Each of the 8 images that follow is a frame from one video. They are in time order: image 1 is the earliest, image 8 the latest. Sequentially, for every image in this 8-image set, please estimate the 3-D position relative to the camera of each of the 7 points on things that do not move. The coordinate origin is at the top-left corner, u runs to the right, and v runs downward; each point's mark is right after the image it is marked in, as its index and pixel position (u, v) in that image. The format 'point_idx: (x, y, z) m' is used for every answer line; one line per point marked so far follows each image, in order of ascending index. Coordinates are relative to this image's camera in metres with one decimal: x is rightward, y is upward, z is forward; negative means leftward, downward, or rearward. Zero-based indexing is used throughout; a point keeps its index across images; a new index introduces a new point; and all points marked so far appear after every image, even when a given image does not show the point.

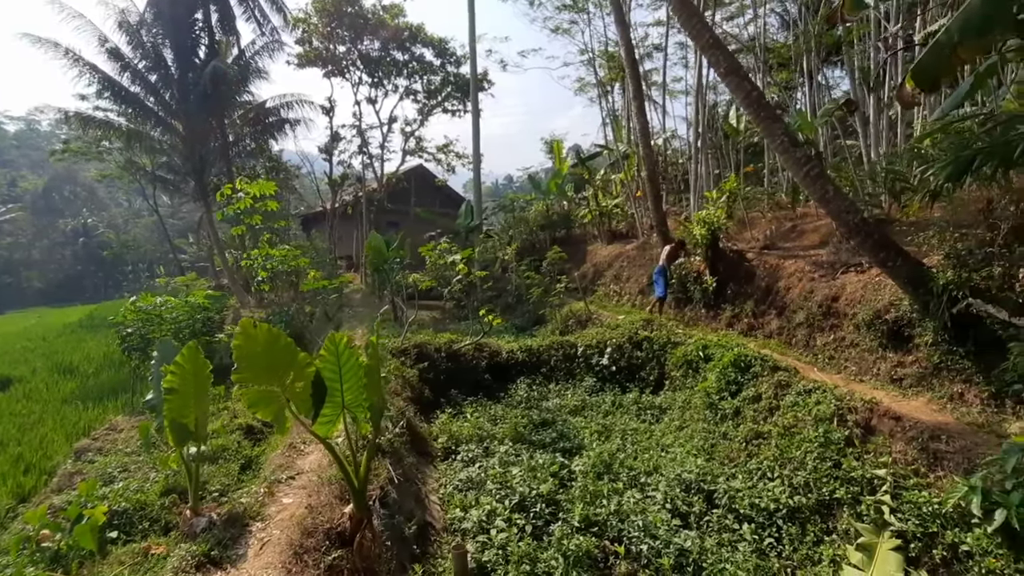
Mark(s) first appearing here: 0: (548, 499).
0: (+0.3, -2.1, +5.1) m
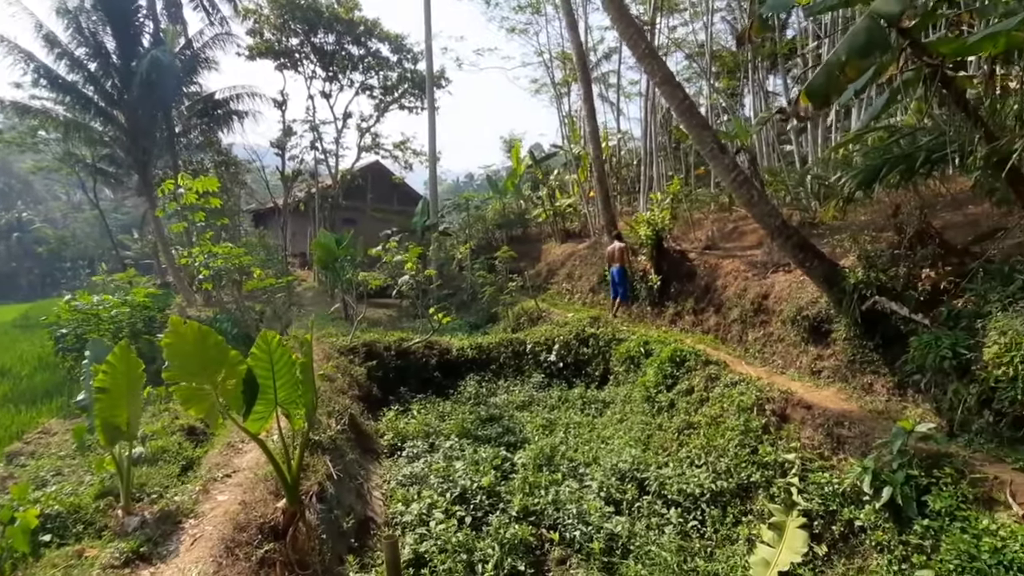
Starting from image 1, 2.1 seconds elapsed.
0: (-0.2, -2.1, +5.3) m
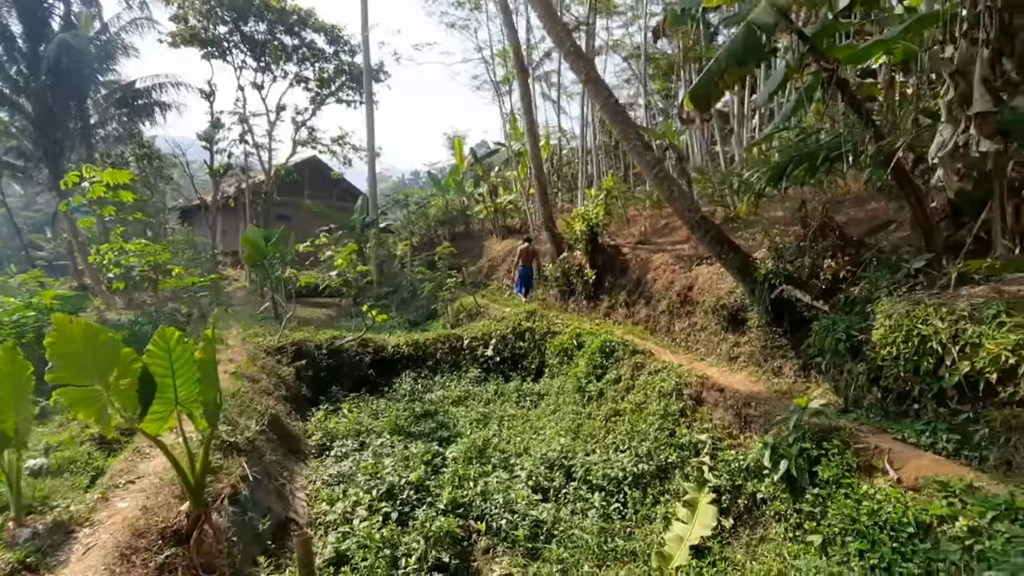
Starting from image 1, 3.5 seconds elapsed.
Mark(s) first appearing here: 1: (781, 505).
0: (-1.0, -2.0, +5.2) m
1: (+2.0, -1.6, +3.9) m
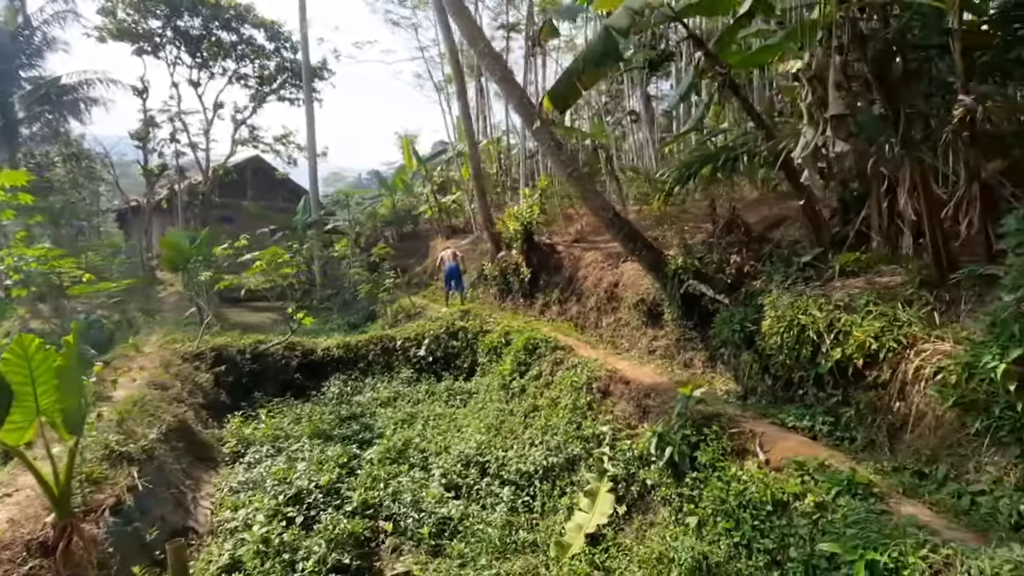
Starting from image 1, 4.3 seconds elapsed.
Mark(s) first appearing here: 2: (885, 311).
0: (-1.9, -2.0, +5.2) m
1: (+1.2, -1.6, +4.0) m
2: (+3.1, -0.2, +4.4) m
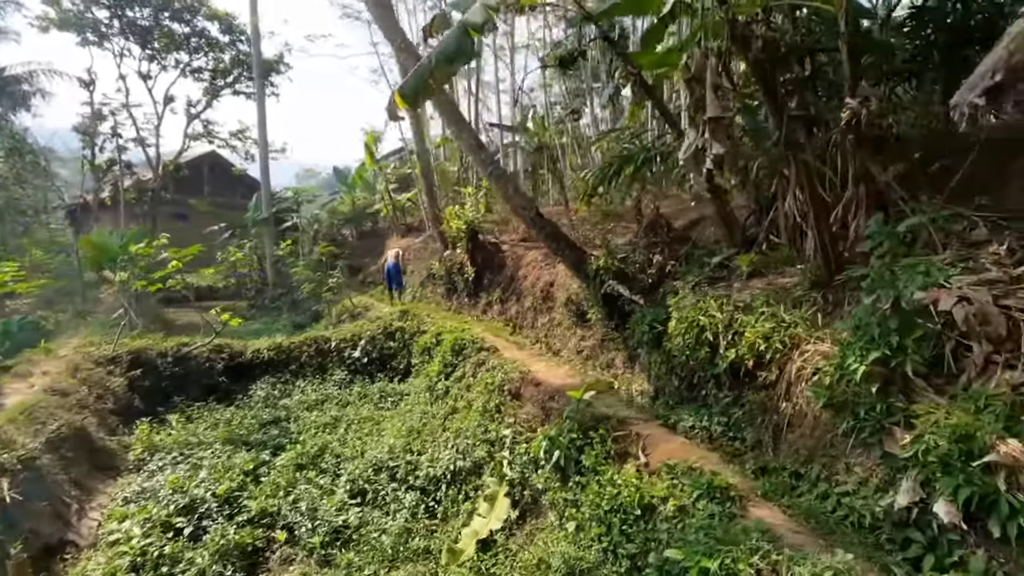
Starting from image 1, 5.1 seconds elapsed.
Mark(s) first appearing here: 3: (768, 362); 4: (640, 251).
0: (-2.8, -2.1, +5.0) m
1: (+0.3, -1.6, +4.0) m
2: (+2.2, -0.2, +4.4) m
3: (+2.1, -0.6, +4.3) m
4: (+1.6, +0.5, +6.5) m
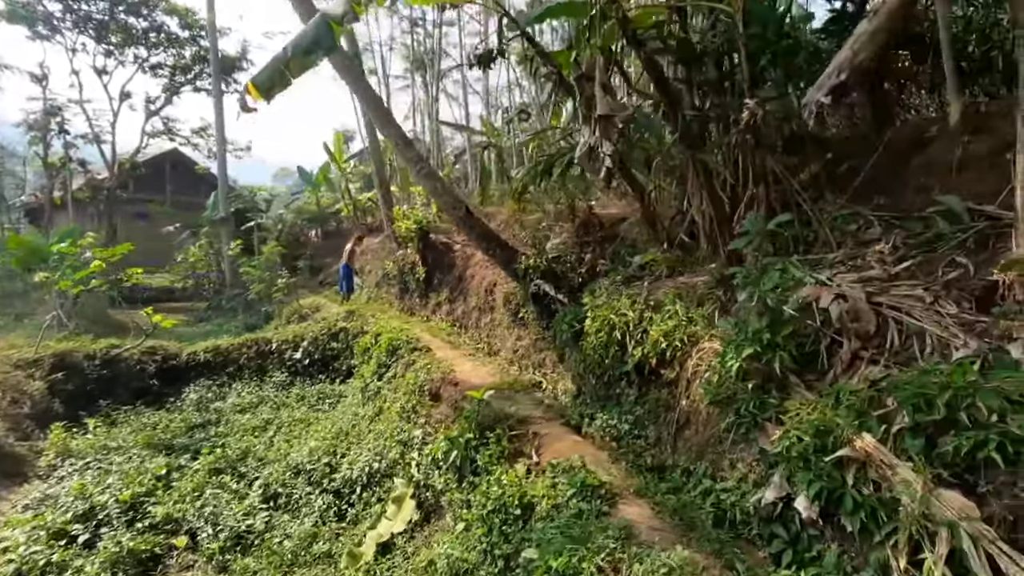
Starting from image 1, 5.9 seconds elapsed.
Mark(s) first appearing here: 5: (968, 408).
0: (-3.6, -2.1, +4.9) m
1: (-0.5, -1.6, +4.0) m
2: (+1.4, -0.2, +4.4) m
3: (+1.3, -0.6, +4.3) m
4: (+0.7, +0.5, +6.5) m
5: (+2.1, -0.6, +2.4) m
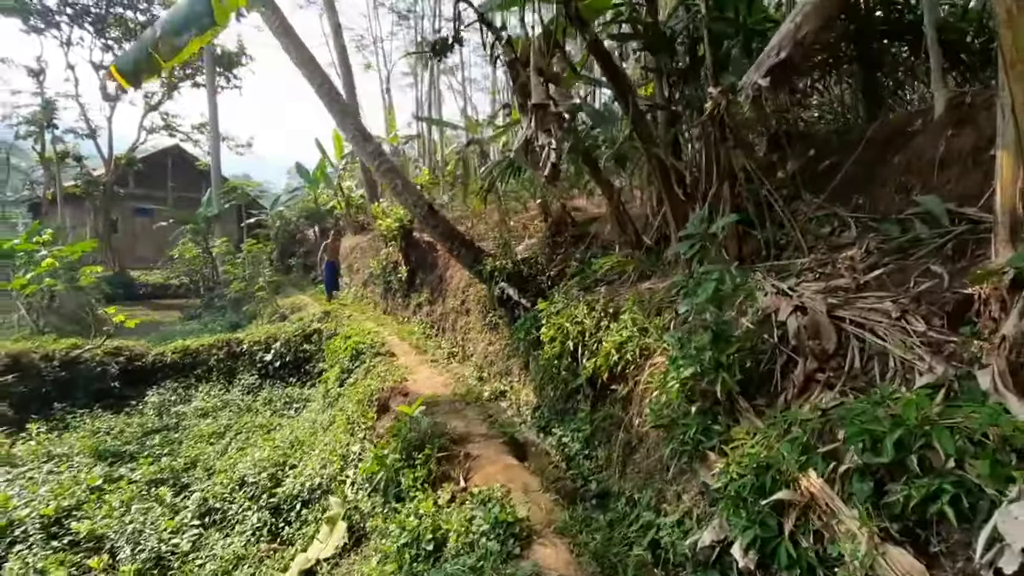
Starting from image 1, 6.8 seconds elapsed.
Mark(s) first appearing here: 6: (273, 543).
0: (-4.1, -2.1, +4.6) m
1: (-1.0, -1.6, +3.6) m
2: (+0.9, -0.2, +4.0) m
3: (+0.8, -0.7, +3.9) m
4: (+0.3, +0.4, +6.2) m
5: (+1.6, -0.6, +2.0) m
6: (-2.0, -2.2, +4.4) m
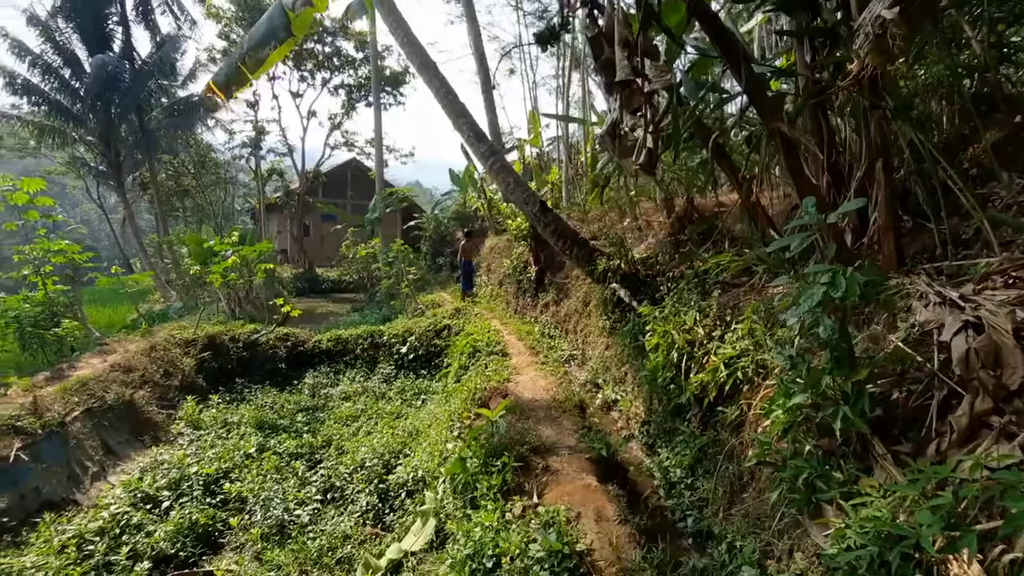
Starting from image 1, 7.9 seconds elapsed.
0: (-3.1, -2.0, +5.4) m
1: (-0.4, -1.6, +3.6) m
2: (+1.6, -0.3, +3.4) m
3: (+1.4, -0.7, +3.3) m
4: (+1.6, +0.4, +5.6) m
5: (+1.6, -0.7, +1.3) m
6: (-1.2, -2.1, +4.6) m
